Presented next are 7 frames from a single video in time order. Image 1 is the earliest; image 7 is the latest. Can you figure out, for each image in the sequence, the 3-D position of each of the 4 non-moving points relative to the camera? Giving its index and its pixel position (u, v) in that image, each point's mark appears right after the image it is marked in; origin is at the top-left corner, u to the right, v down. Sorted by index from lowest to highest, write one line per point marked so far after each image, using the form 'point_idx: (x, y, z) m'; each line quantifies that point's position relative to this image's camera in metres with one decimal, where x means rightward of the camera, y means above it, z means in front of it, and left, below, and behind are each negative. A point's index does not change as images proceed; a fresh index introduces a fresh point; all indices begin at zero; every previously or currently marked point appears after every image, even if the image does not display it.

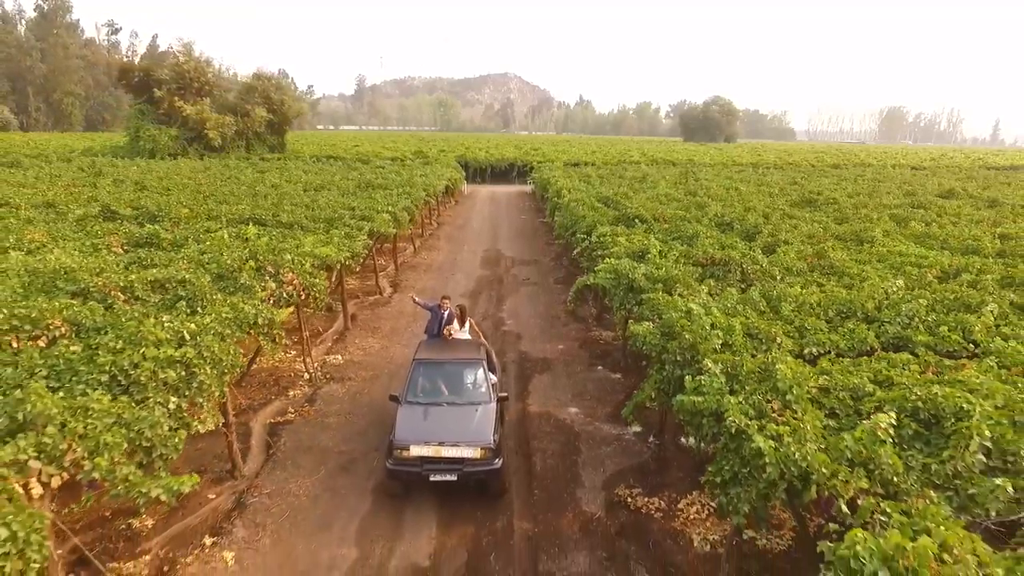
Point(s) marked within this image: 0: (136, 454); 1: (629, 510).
0: (-3.8, -1.7, +5.4) m
1: (+1.6, -3.1, +7.5) m
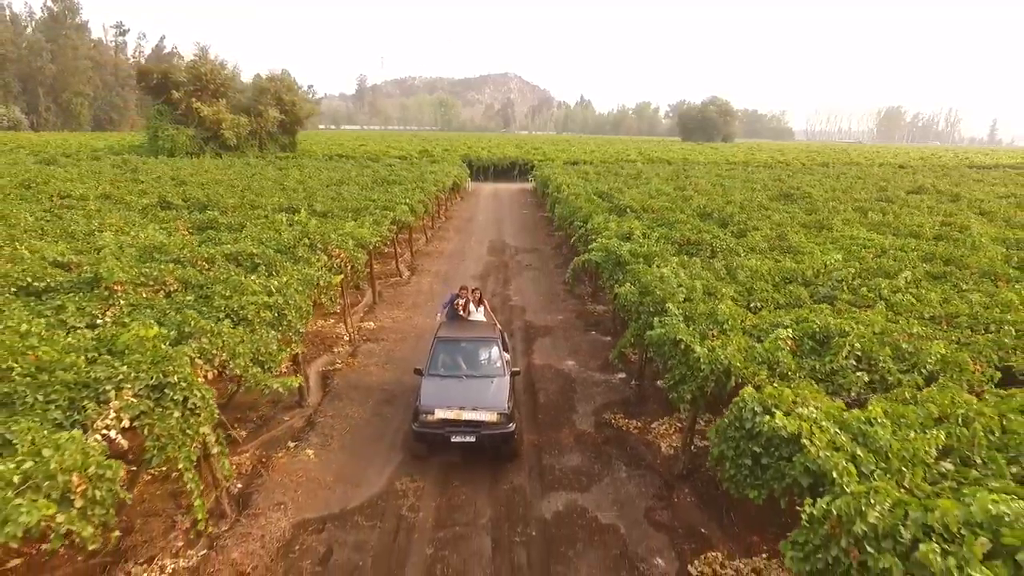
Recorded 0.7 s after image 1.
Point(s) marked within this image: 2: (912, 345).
0: (-3.6, -1.1, +7.5) m
1: (+1.8, -2.5, +9.6) m
2: (+5.5, -0.8, +7.3) m
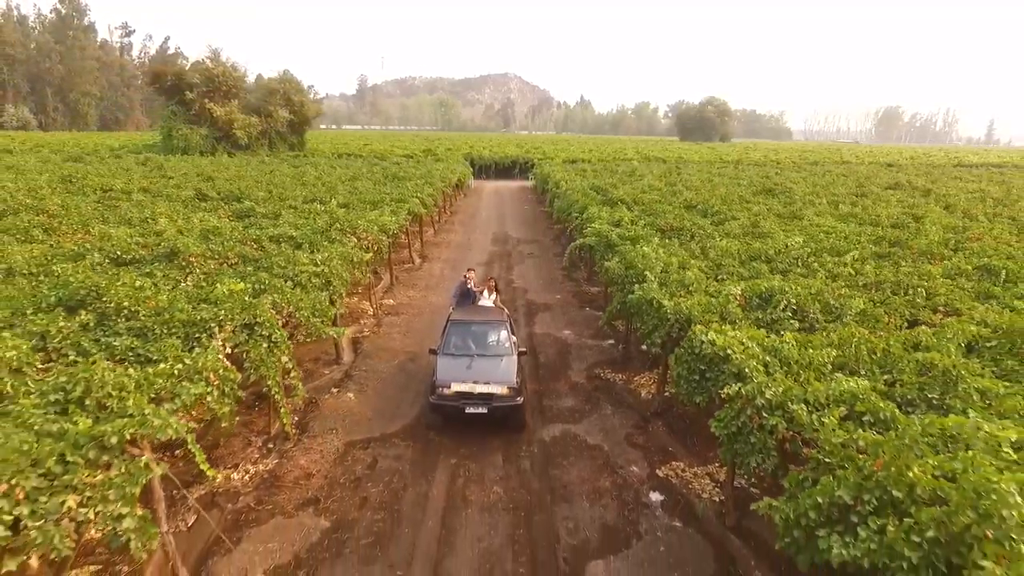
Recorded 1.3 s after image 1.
0: (-3.5, -0.5, +9.4) m
1: (+1.9, -1.9, +11.5) m
2: (+5.6, -0.2, +9.1) m
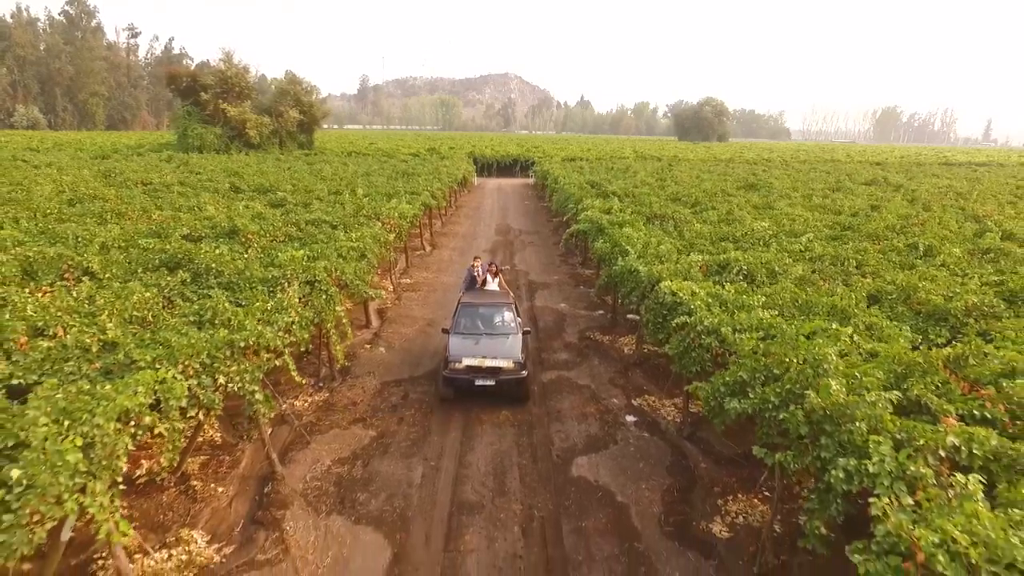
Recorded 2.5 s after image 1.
0: (-3.4, +0.1, +11.5) m
1: (+2.0, -1.3, +13.6) m
2: (+5.7, +0.4, +11.2) m
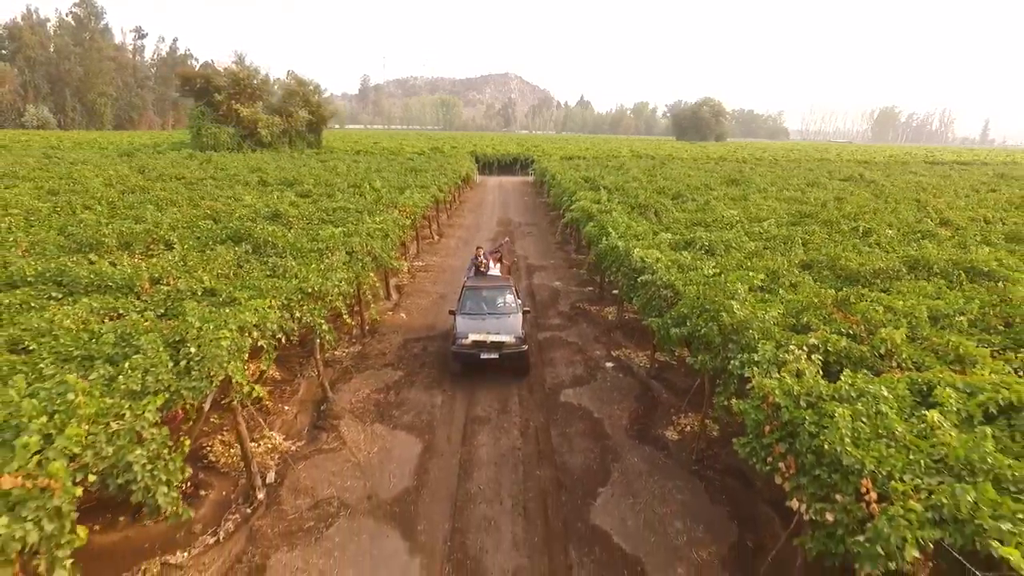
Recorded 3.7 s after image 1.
0: (-3.4, +0.8, +13.7) m
1: (+2.0, -0.6, +15.8) m
2: (+5.7, +1.1, +13.4) m
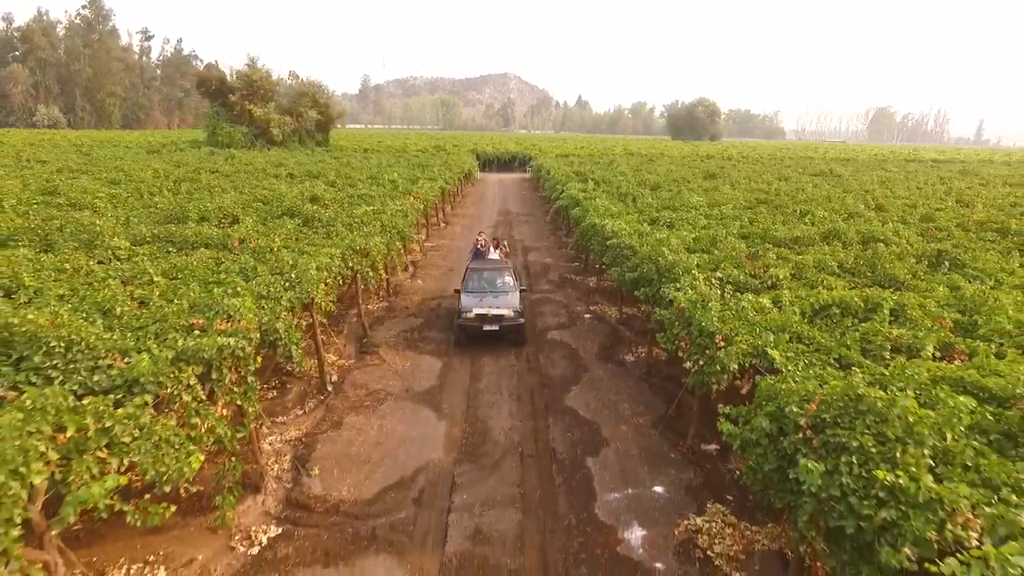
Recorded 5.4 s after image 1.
0: (-3.5, +1.8, +16.8) m
1: (+2.0, +0.3, +18.9) m
2: (+5.6, +2.1, +16.5) m
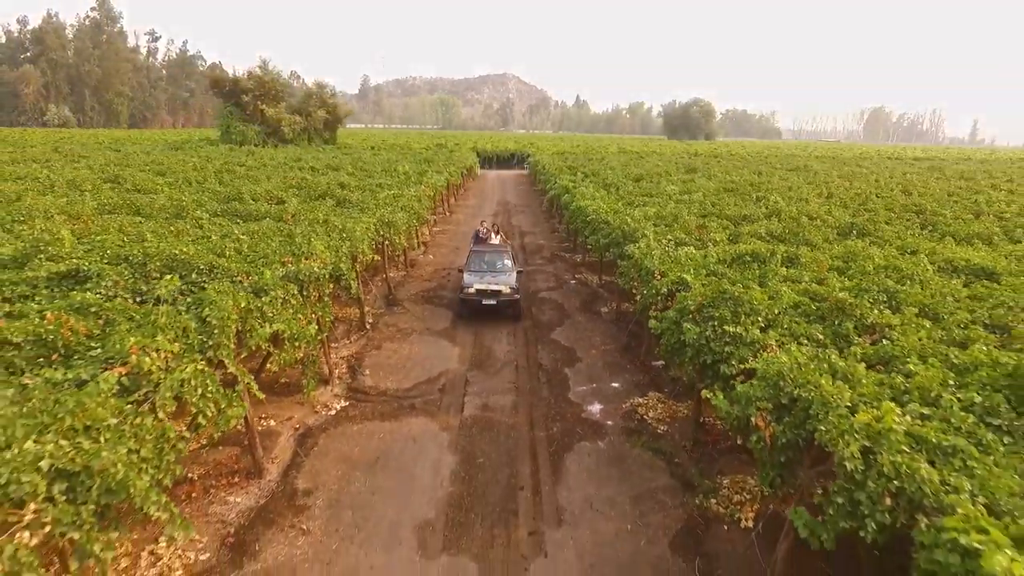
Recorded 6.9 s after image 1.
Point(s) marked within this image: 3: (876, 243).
0: (-3.6, +2.8, +19.8) m
1: (+1.9, +1.3, +21.9) m
2: (+5.5, +3.1, +19.6) m
3: (+9.3, +1.2, +13.7) m
